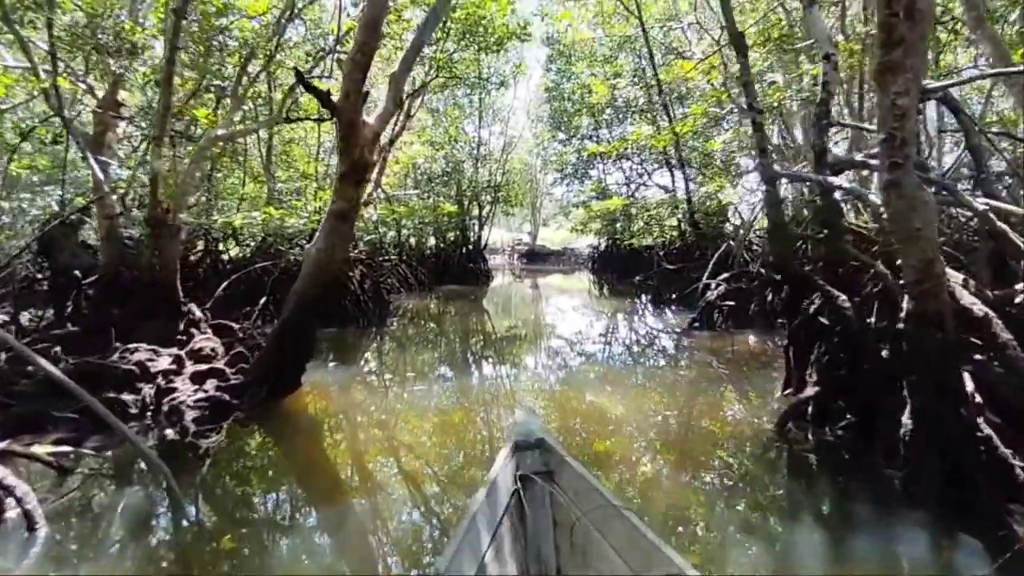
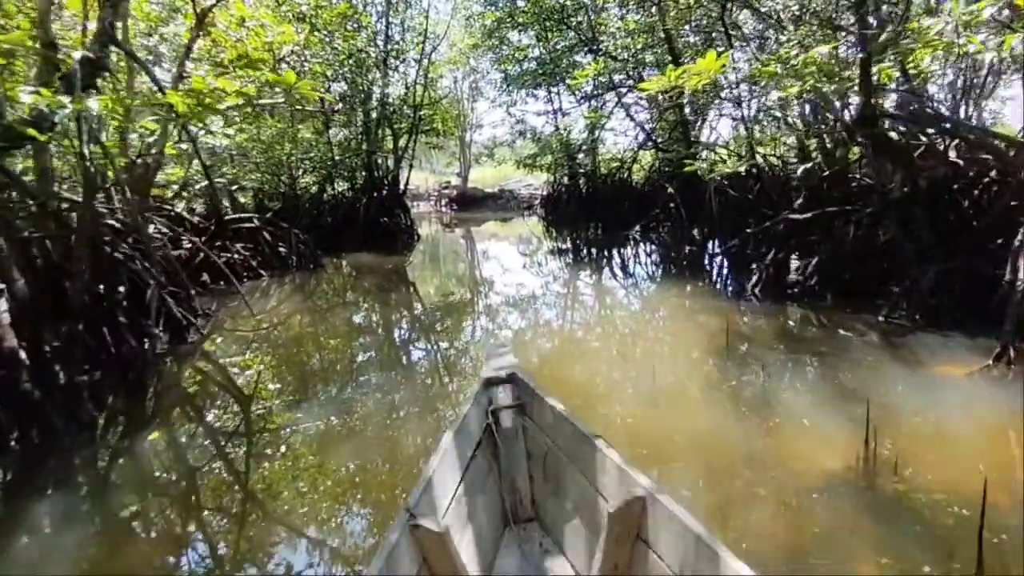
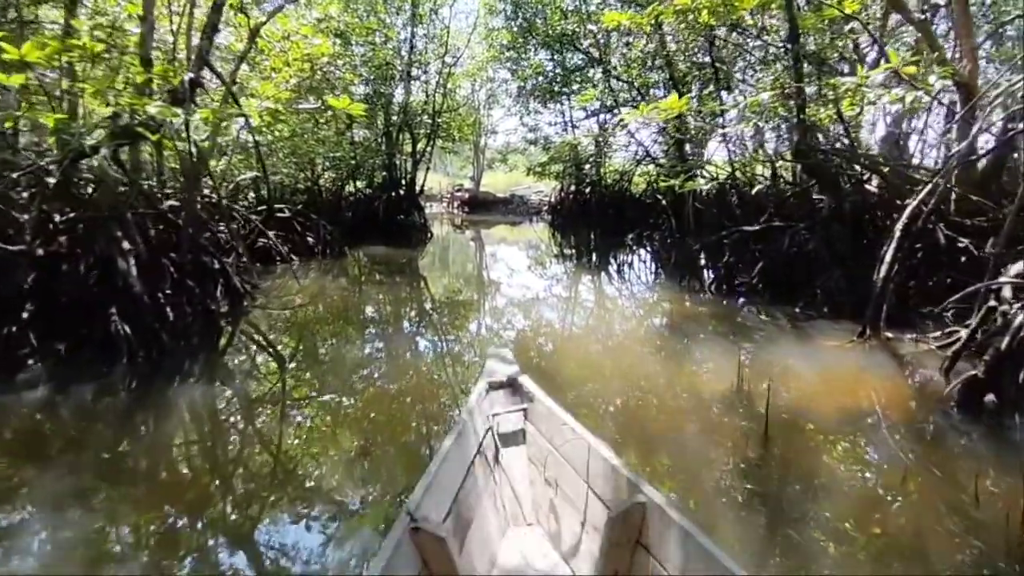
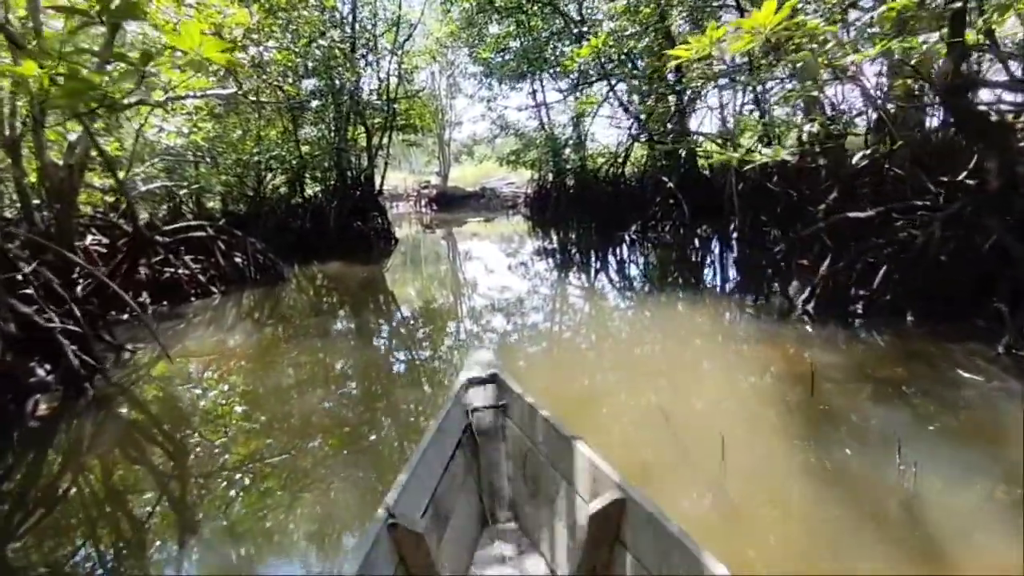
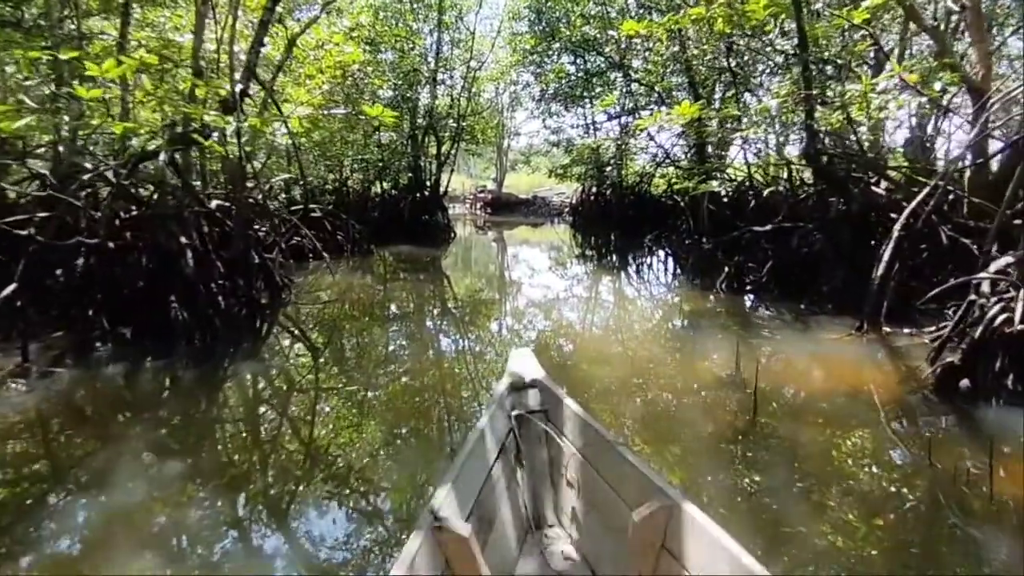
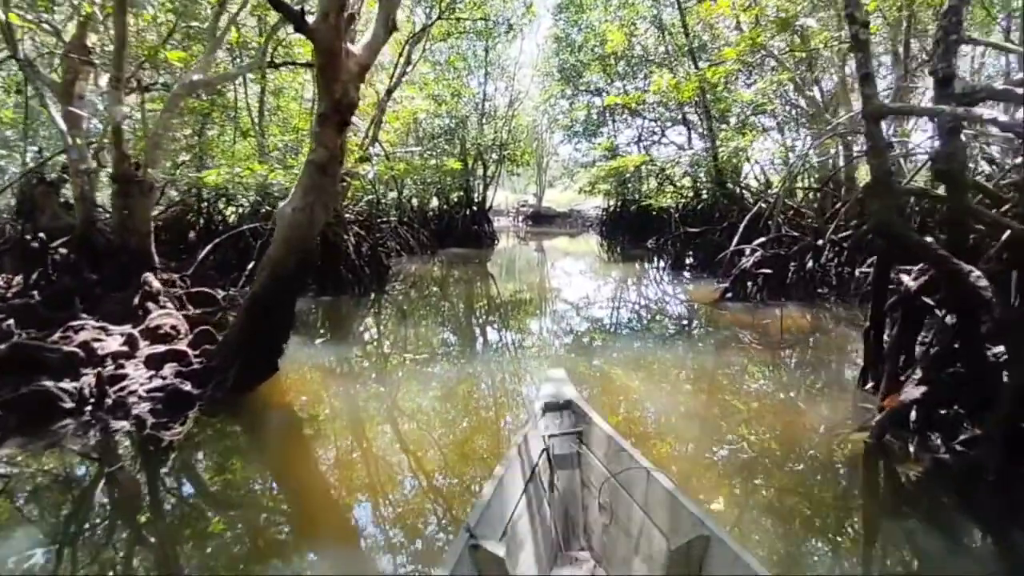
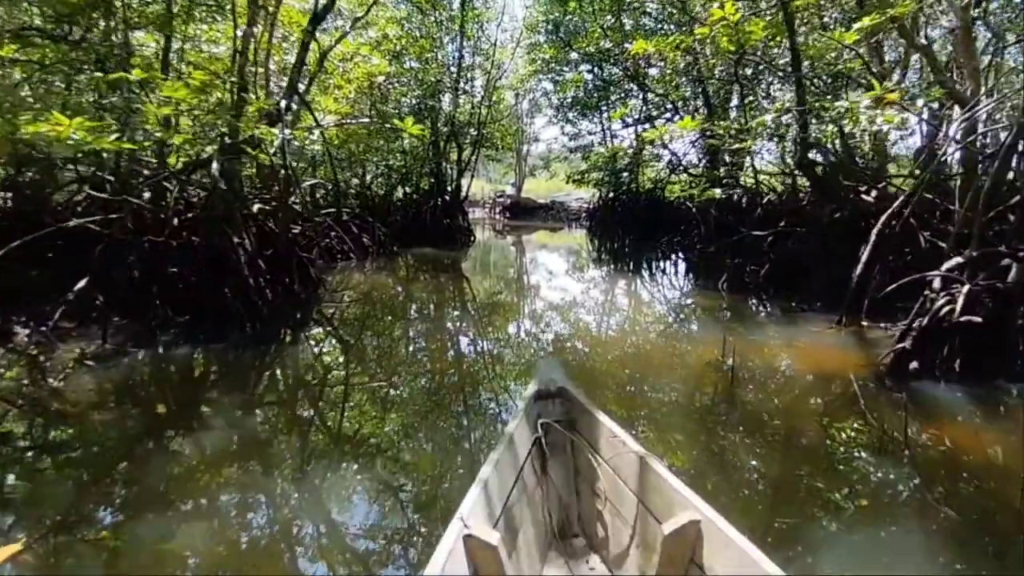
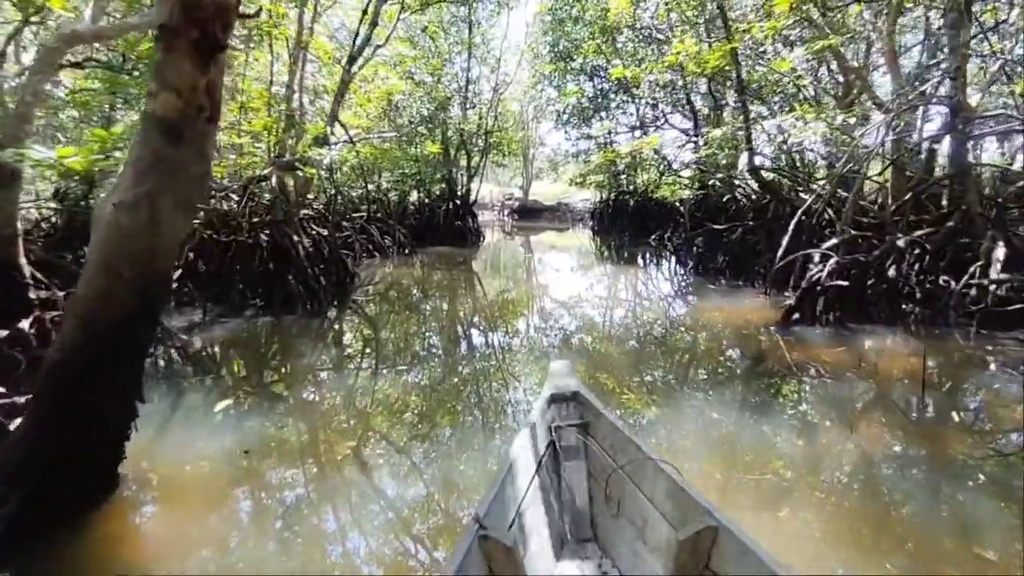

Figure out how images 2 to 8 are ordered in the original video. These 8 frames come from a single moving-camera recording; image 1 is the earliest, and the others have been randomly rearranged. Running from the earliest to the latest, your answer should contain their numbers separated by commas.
6, 8, 7, 5, 3, 2, 4
